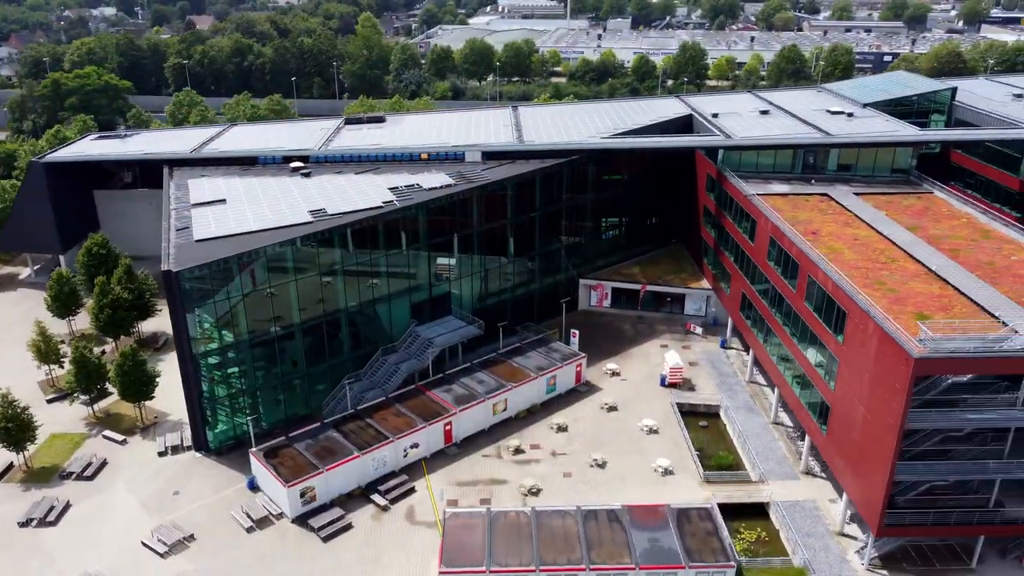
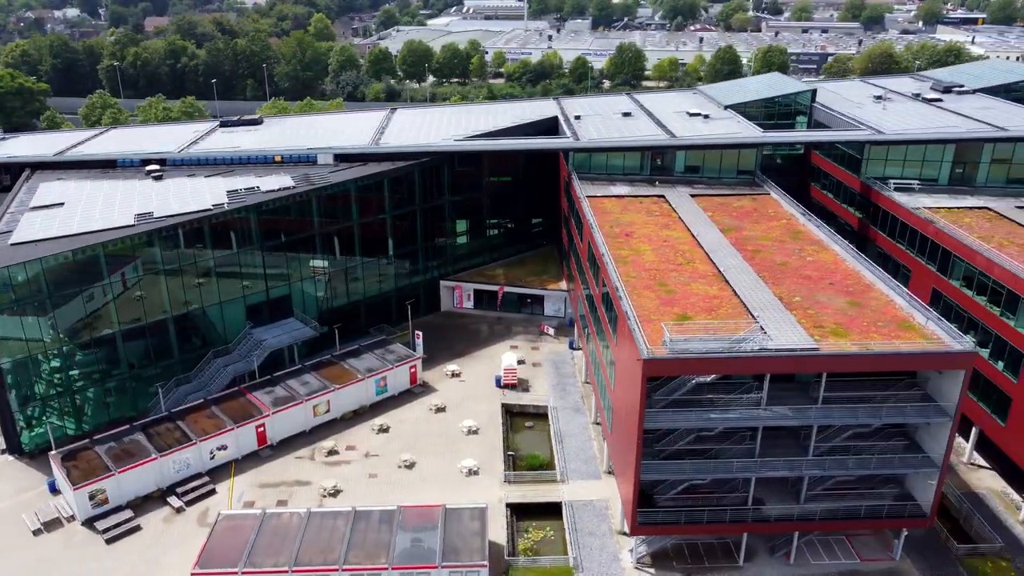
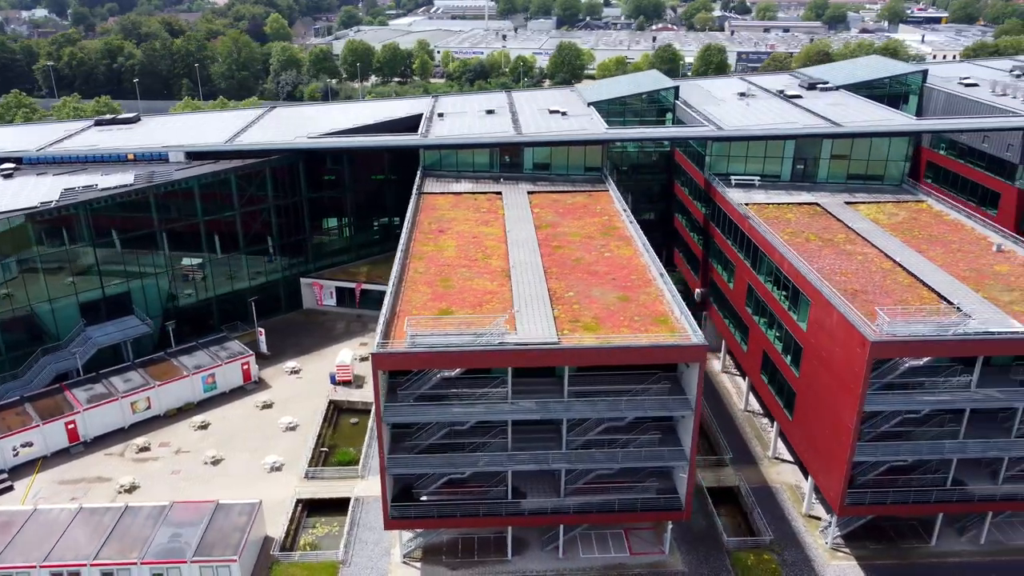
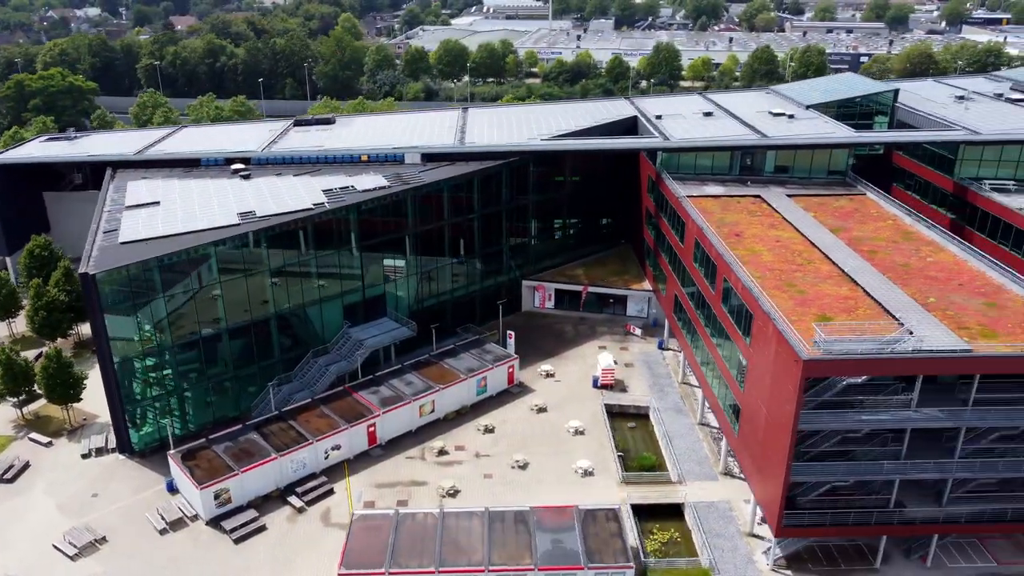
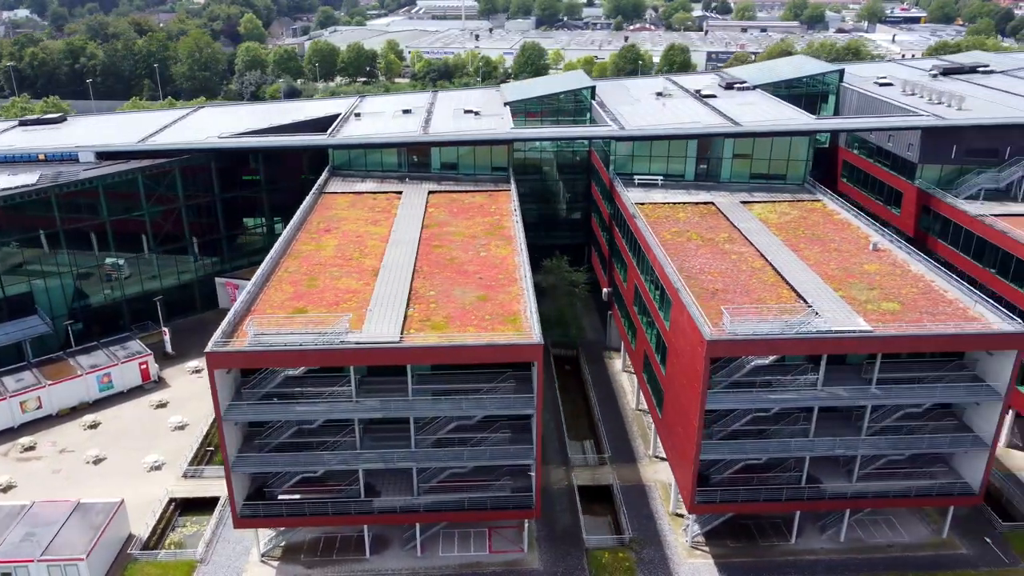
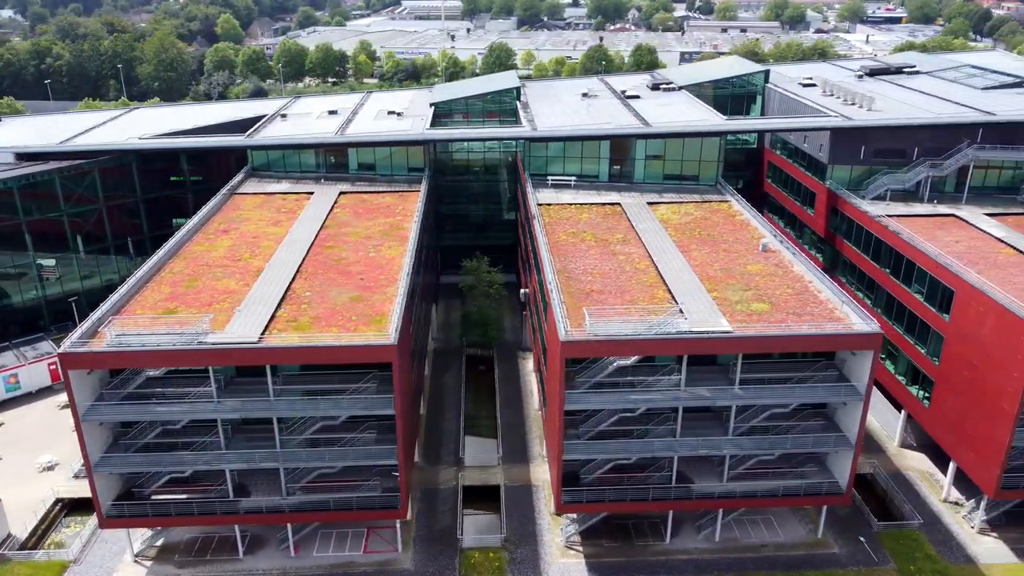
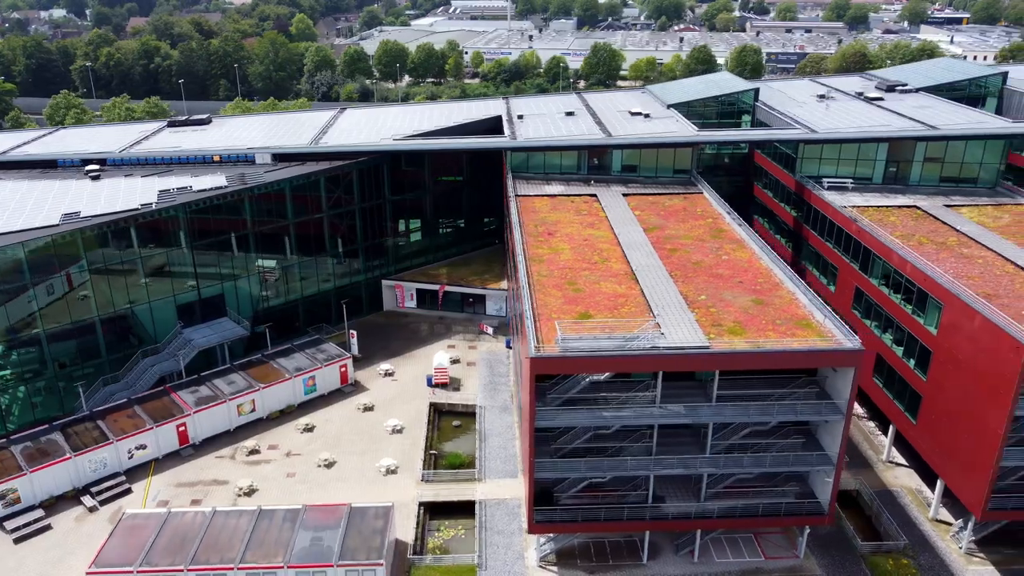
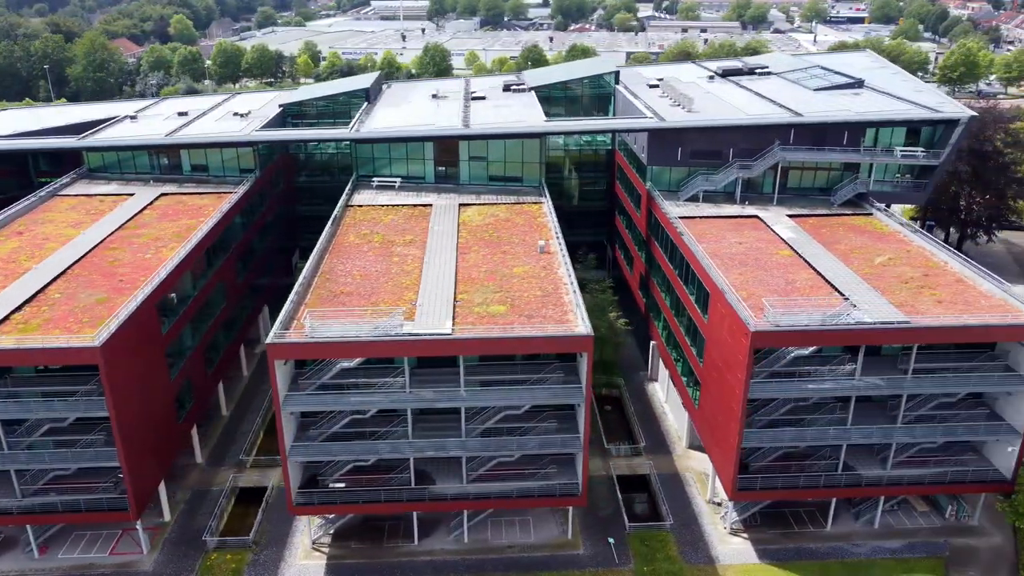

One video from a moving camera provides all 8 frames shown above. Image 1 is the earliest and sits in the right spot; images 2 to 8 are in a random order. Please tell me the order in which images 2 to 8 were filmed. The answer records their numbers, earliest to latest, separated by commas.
4, 2, 7, 3, 5, 6, 8
